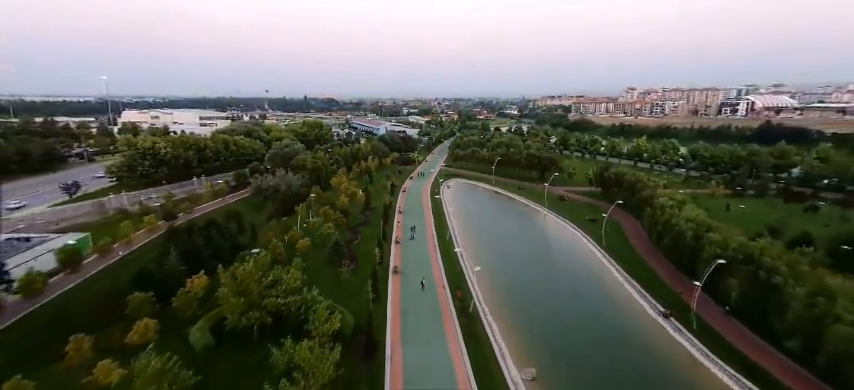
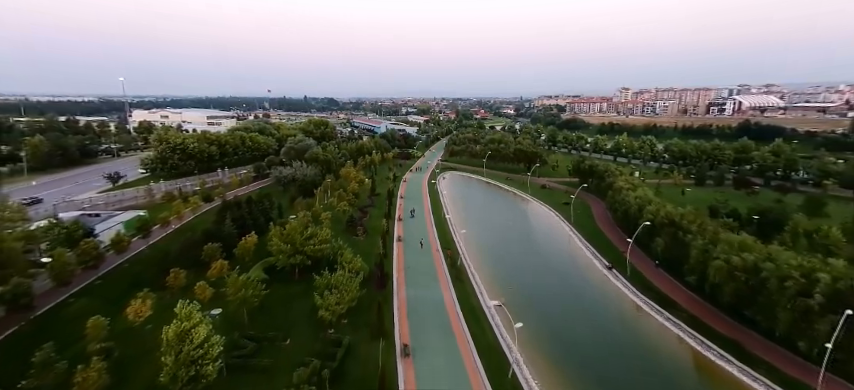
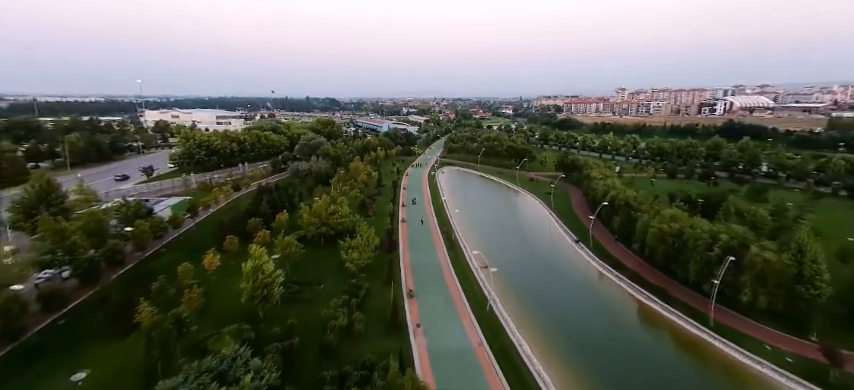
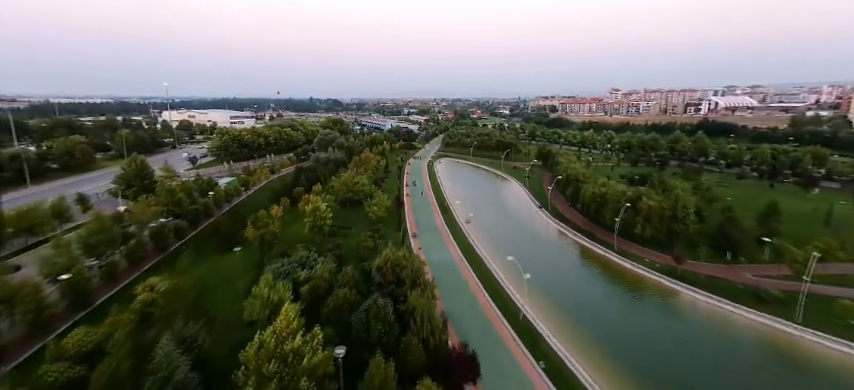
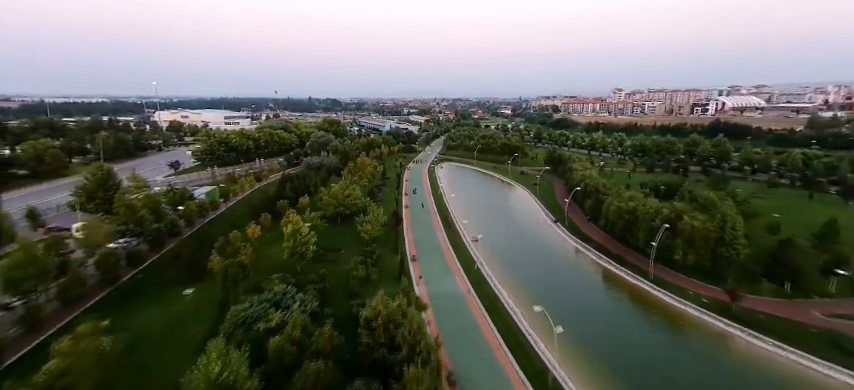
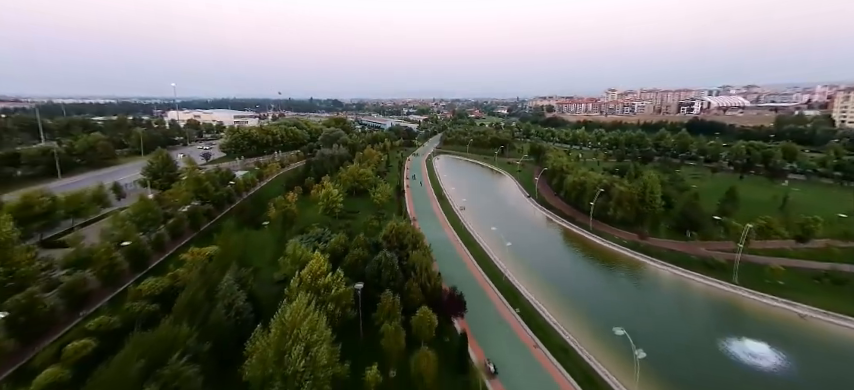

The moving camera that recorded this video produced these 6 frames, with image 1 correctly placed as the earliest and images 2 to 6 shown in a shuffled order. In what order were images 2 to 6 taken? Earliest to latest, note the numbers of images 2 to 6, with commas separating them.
2, 3, 5, 4, 6
